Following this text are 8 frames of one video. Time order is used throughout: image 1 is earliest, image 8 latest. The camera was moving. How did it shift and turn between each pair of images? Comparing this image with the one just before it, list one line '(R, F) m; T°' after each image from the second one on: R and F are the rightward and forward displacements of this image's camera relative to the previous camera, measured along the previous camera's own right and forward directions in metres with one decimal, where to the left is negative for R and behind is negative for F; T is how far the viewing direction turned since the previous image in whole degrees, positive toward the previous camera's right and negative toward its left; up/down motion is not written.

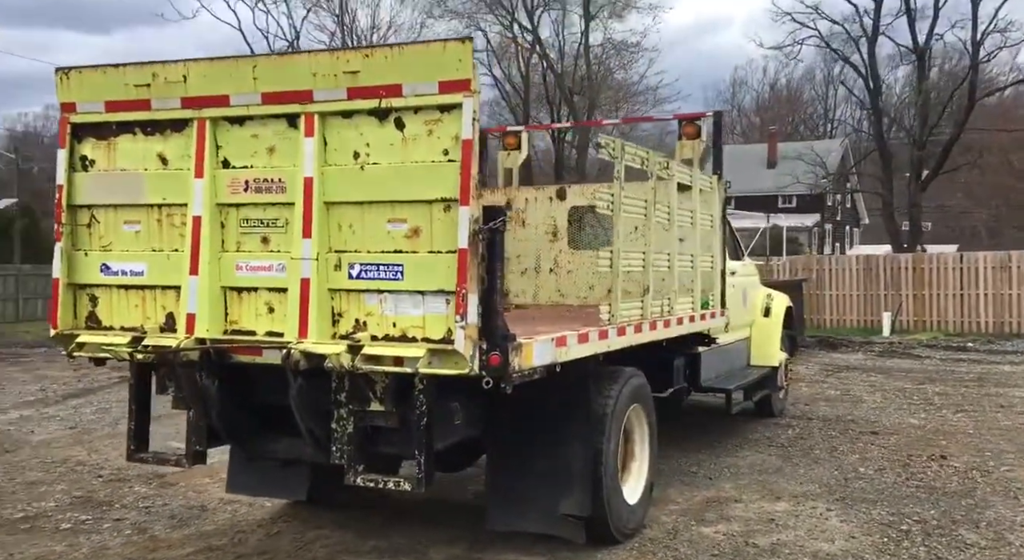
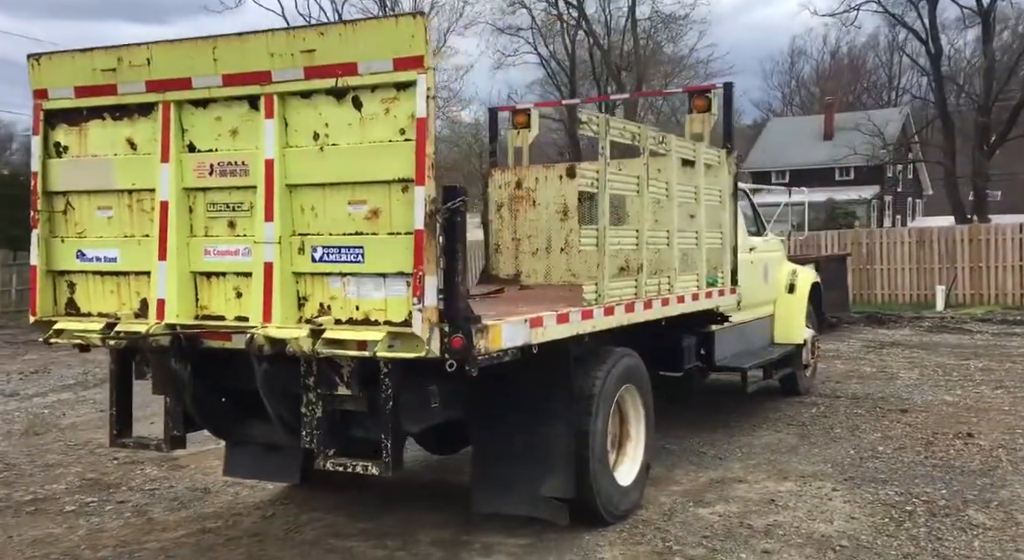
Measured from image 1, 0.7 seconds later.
(+0.4, +0.1) m; -3°
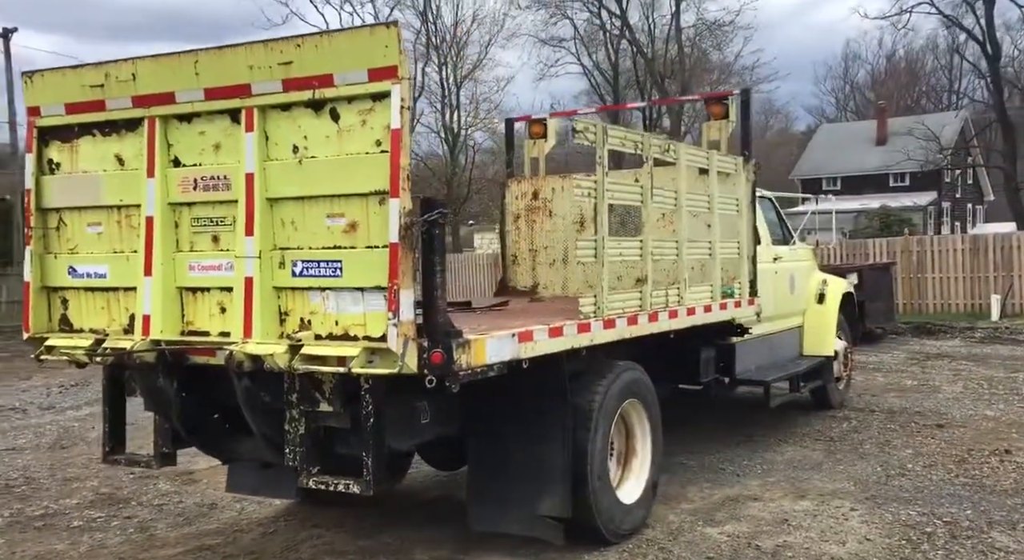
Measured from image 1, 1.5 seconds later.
(+0.3, +0.1) m; -3°
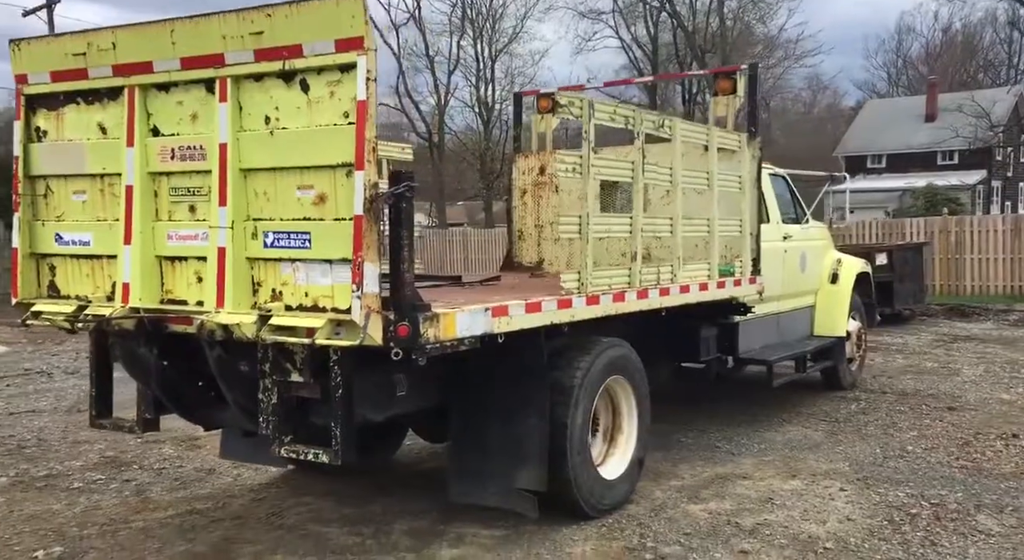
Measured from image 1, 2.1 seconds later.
(+0.3, 0.0) m; -2°
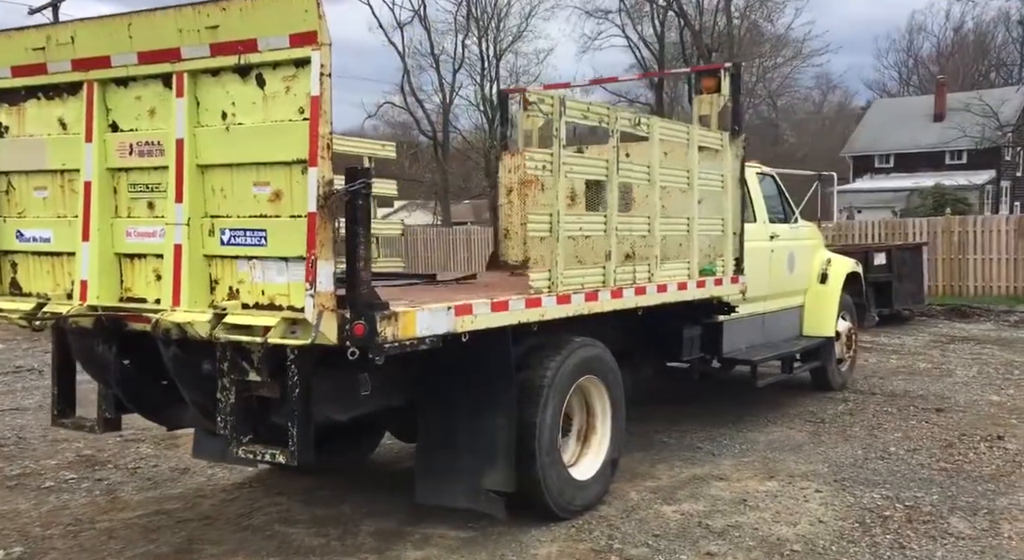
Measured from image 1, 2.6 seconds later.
(+0.2, +0.1) m; 0°
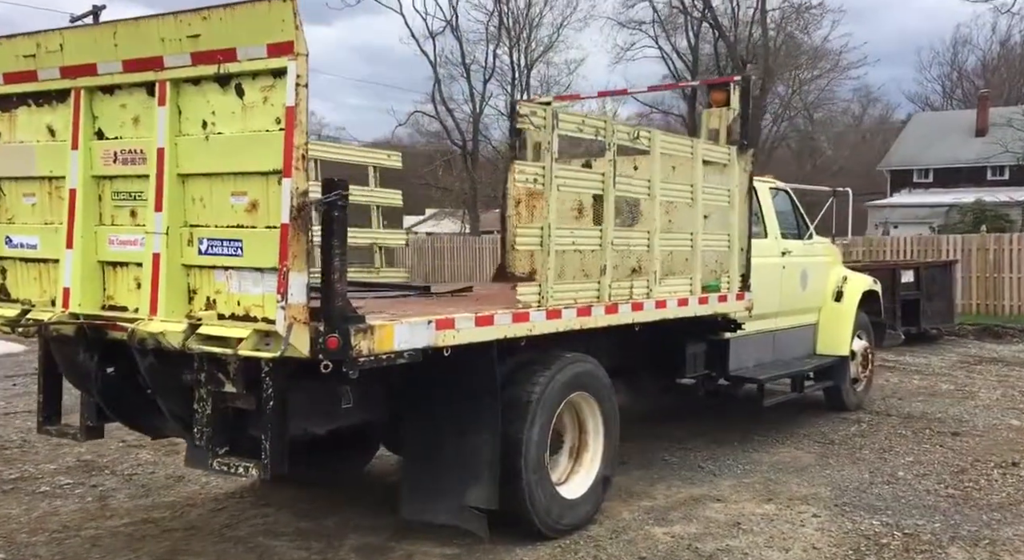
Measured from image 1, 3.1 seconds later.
(+0.2, +0.1) m; -2°
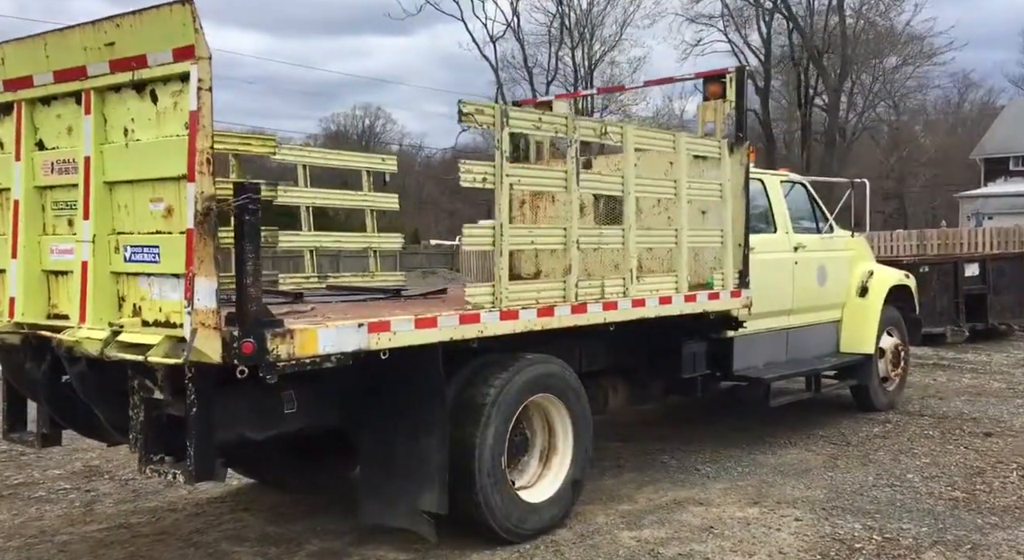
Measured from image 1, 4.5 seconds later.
(+0.7, +0.1) m; -5°
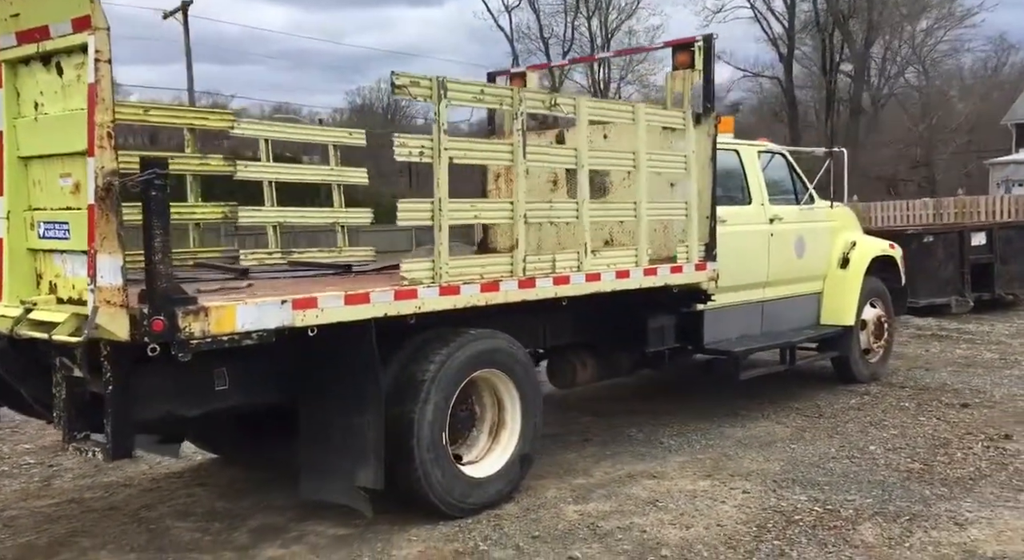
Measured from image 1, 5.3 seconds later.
(+0.5, +0.1) m; -2°
